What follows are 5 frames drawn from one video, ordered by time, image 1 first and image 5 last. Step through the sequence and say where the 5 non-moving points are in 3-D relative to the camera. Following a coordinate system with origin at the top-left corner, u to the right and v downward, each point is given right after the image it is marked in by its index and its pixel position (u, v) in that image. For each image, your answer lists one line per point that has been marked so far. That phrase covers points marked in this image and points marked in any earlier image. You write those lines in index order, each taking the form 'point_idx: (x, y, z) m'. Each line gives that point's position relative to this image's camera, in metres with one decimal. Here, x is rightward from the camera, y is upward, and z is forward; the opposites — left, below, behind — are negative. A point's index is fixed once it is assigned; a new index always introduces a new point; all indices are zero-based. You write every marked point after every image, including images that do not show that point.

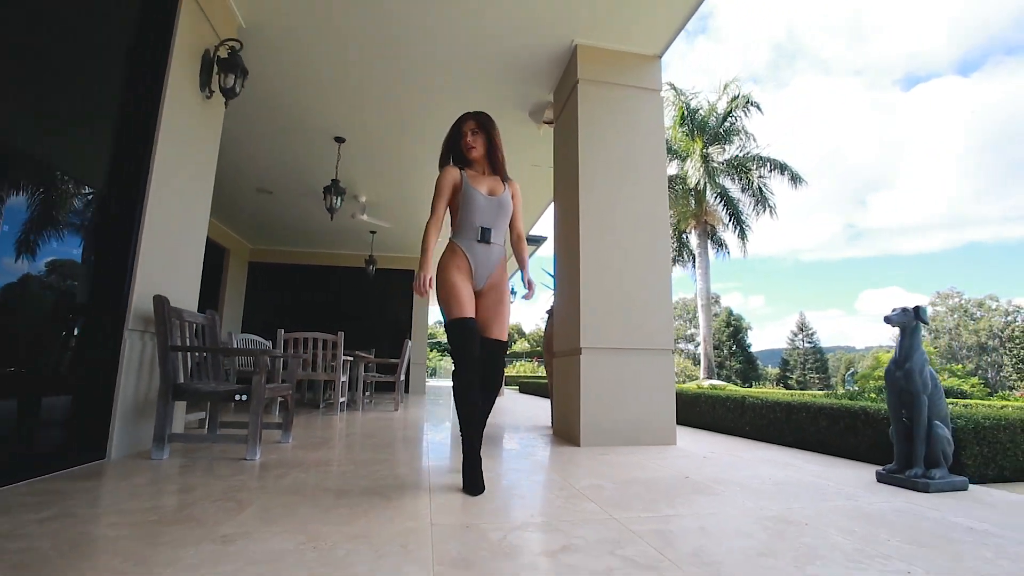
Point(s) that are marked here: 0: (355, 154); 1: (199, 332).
0: (-1.8, +1.5, +5.5) m
1: (-1.7, -0.3, +2.7) m
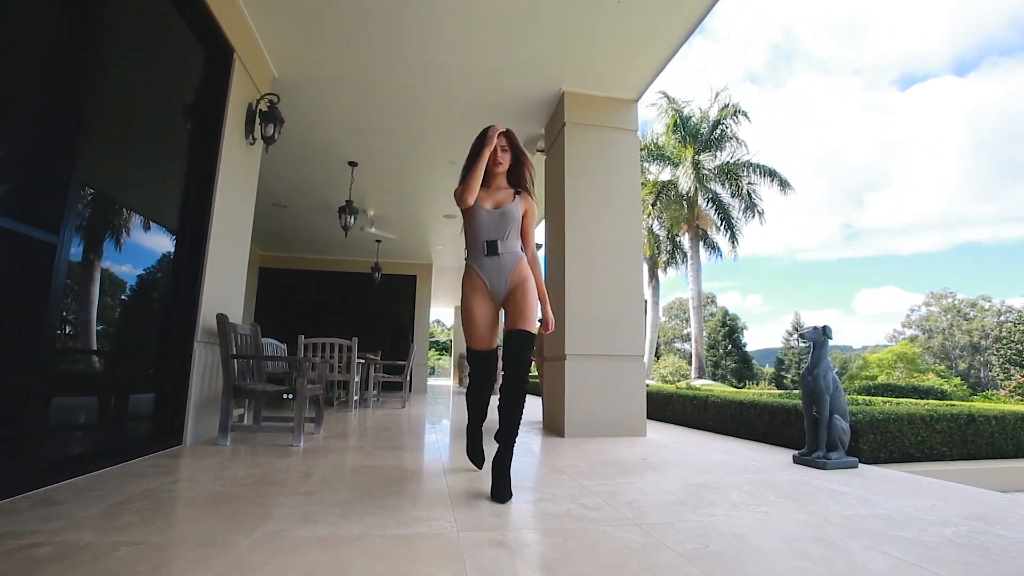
0: (-1.9, +1.4, +6.0) m
1: (-1.8, -0.4, +3.2) m
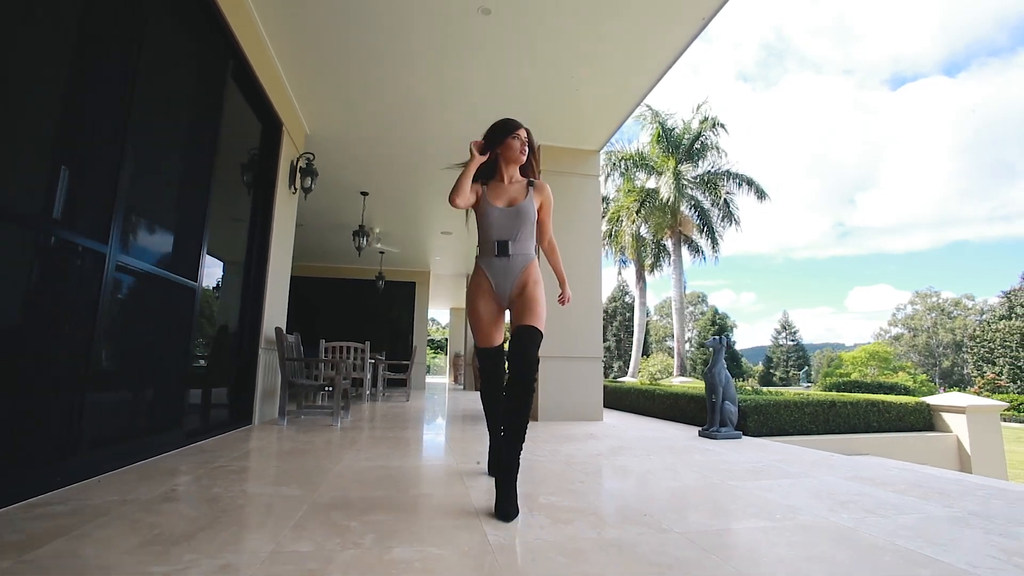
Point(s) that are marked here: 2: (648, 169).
0: (-2.0, +1.3, +6.9) m
1: (-1.9, -0.5, +4.1) m
2: (+4.5, +3.9, +15.1) m
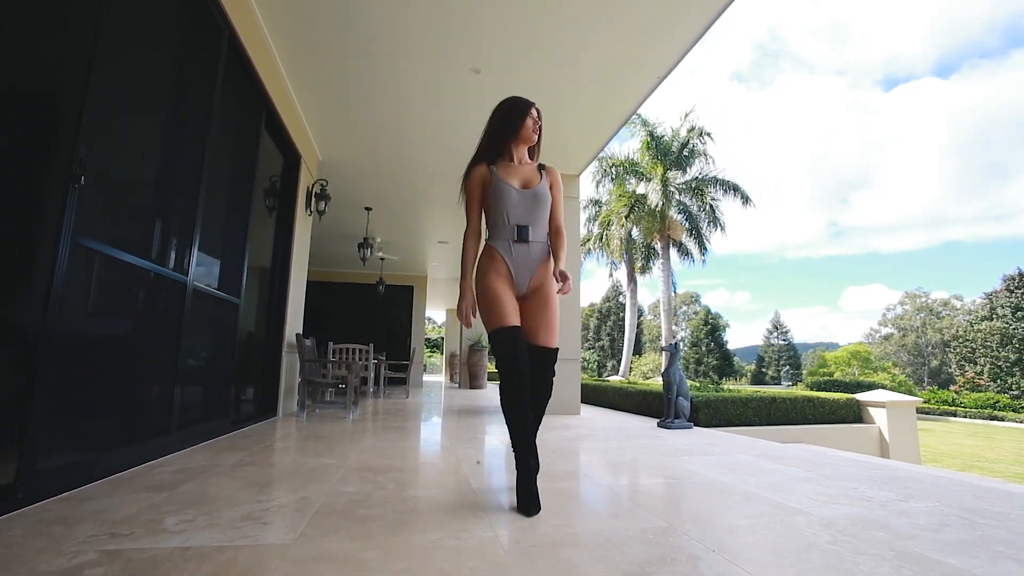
0: (-2.2, +1.2, +7.4) m
1: (-2.0, -0.6, +4.6) m
2: (+4.3, +3.8, +15.7) m
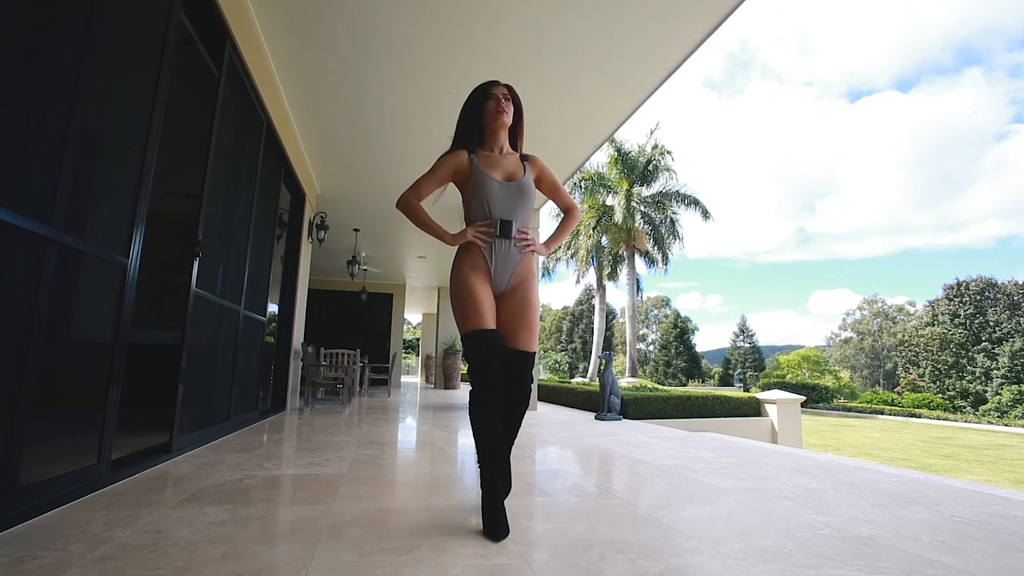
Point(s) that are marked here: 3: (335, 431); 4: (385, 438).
0: (-2.7, +1.0, +8.3) m
1: (-2.4, -0.8, +5.5) m
2: (+3.4, +3.6, +16.8) m
3: (-1.4, -1.2, +4.0) m
4: (-1.0, -1.2, +3.7) m
